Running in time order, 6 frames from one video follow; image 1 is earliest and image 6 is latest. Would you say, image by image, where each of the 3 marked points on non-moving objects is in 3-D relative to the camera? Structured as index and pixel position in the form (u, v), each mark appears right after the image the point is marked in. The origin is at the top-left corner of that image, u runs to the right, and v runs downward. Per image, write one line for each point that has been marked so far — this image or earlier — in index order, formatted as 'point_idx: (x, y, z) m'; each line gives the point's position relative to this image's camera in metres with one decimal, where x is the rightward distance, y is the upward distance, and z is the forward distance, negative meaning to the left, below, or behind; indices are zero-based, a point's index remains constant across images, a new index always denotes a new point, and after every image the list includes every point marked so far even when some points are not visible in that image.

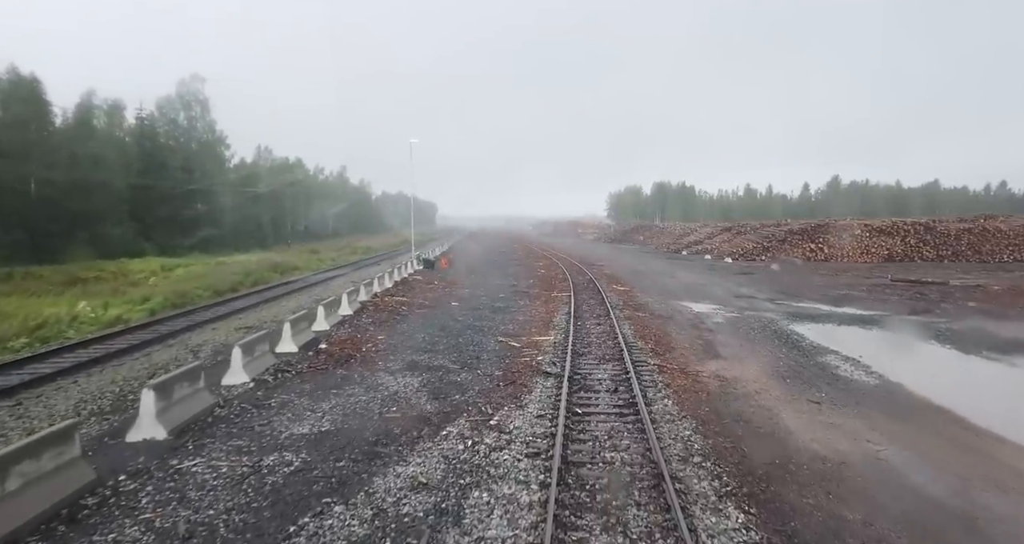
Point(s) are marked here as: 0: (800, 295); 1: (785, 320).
0: (+10.3, -0.9, +19.9) m
1: (+7.5, -1.3, +15.2) m
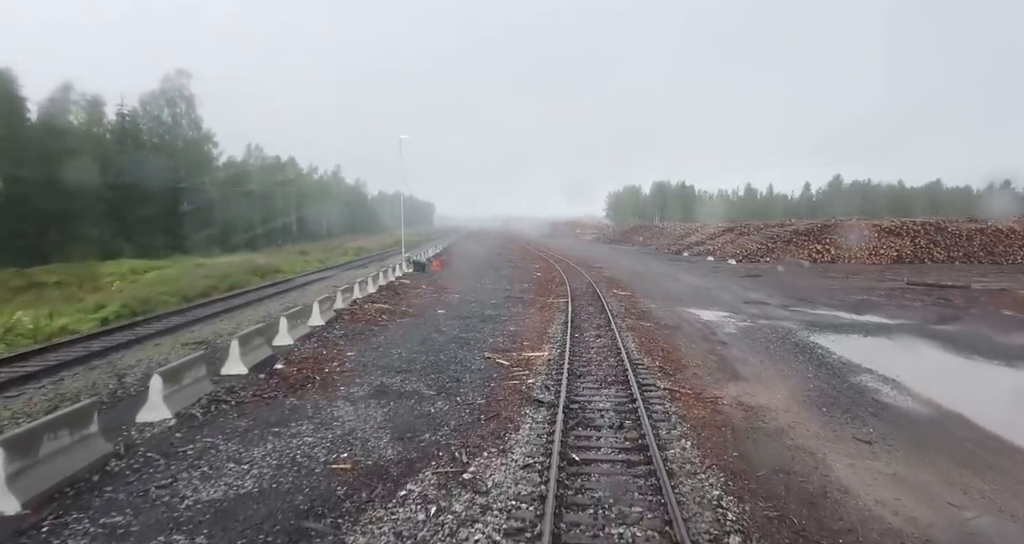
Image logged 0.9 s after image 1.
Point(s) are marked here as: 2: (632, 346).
0: (+10.0, -1.0, +18.5) m
1: (+7.3, -1.4, +13.8) m
2: (+2.5, -1.5, +11.5) m
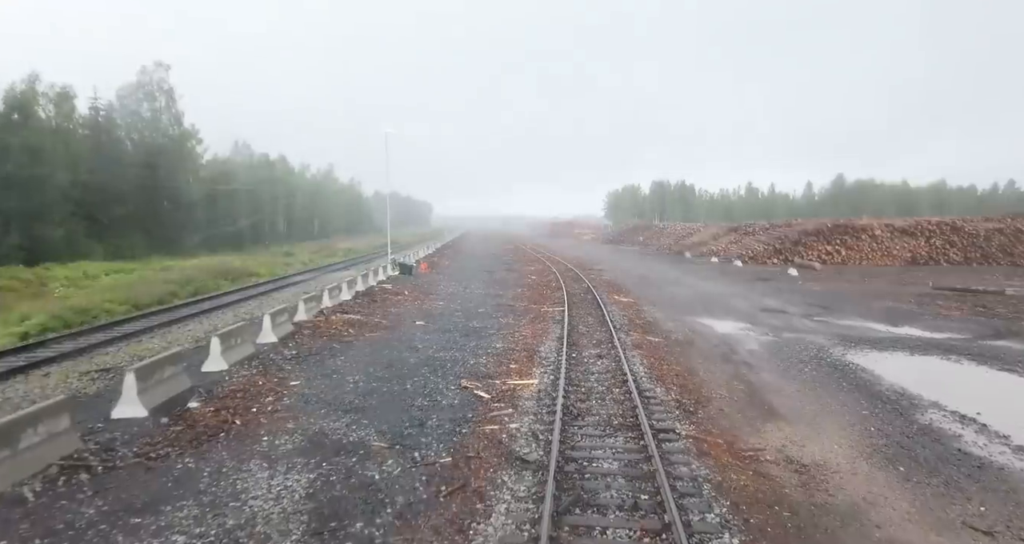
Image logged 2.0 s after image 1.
0: (+9.8, -1.1, +16.6) m
1: (+7.0, -1.6, +11.9) m
2: (+2.2, -1.7, +9.6) m
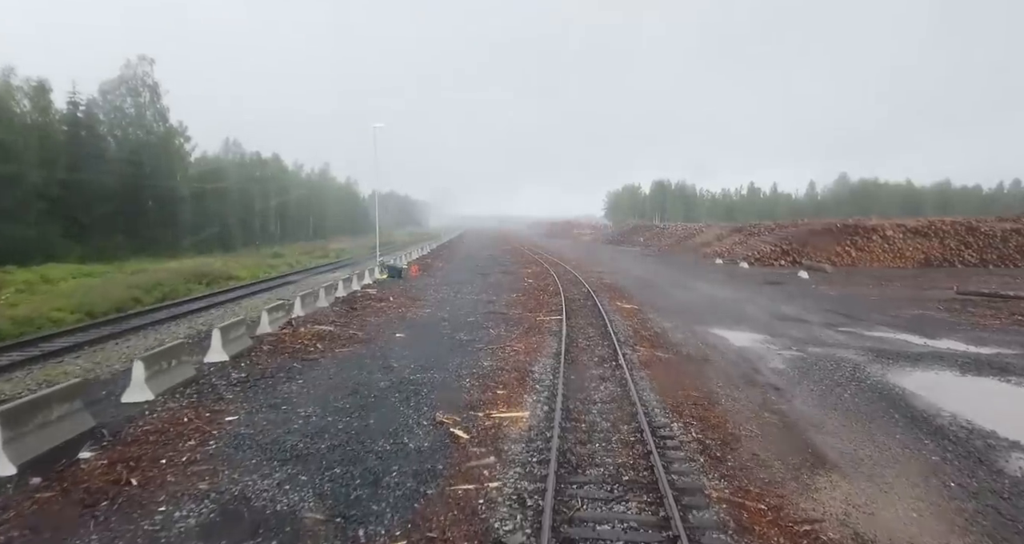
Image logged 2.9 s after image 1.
0: (+9.6, -1.3, +15.2) m
1: (+6.8, -1.7, +10.4) m
2: (+2.0, -1.8, +8.1) m
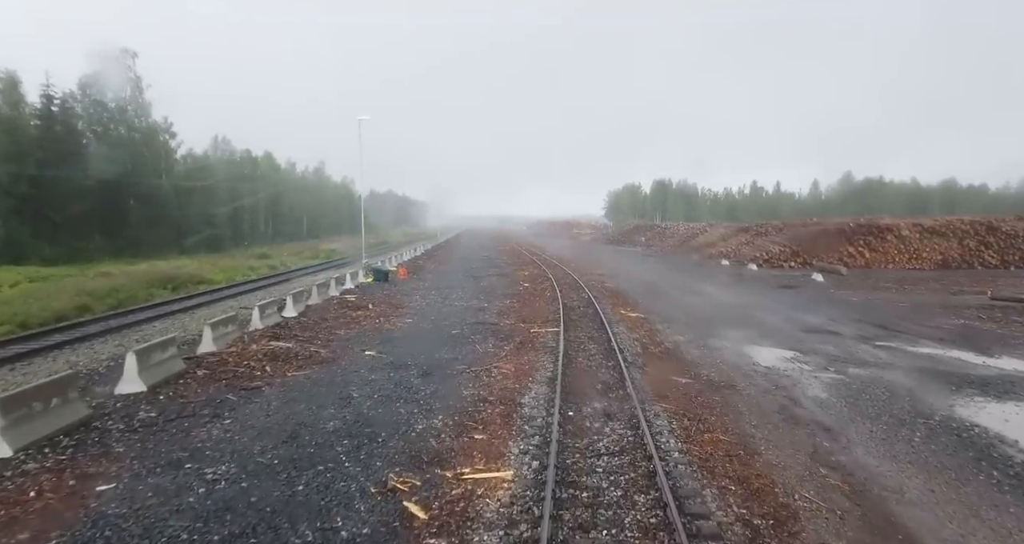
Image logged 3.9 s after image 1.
0: (+9.3, -1.4, +13.4) m
1: (+6.6, -1.8, +8.7) m
2: (+1.8, -1.9, +6.3) m
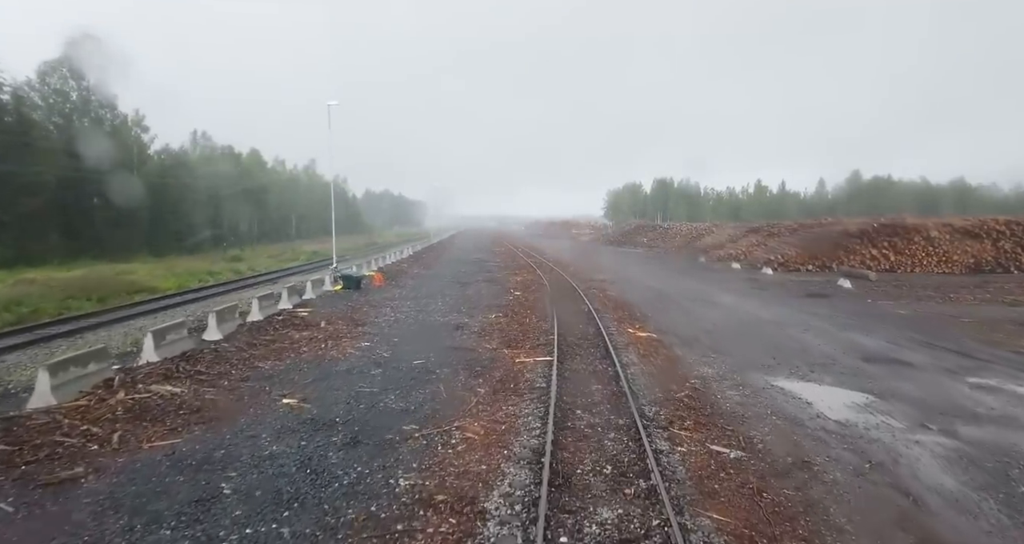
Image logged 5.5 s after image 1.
0: (+9.0, -1.6, +10.5) m
1: (+6.2, -2.1, +5.8) m
2: (+1.5, -2.2, +3.4) m
